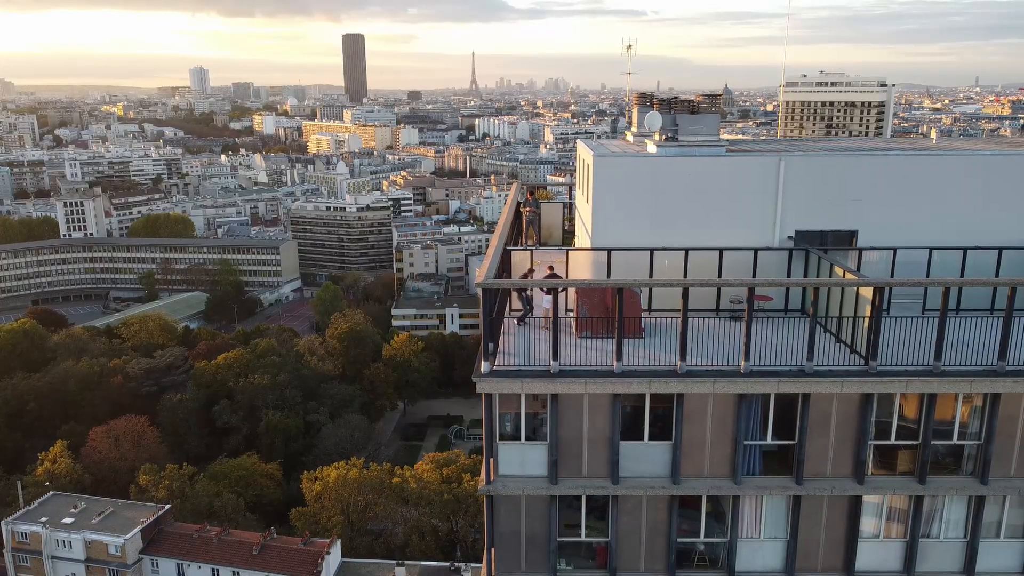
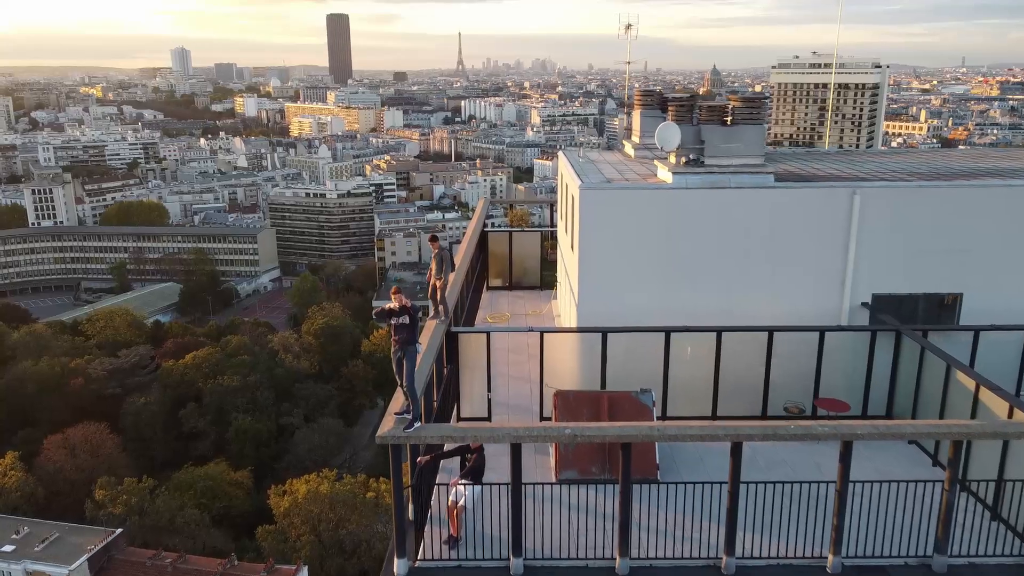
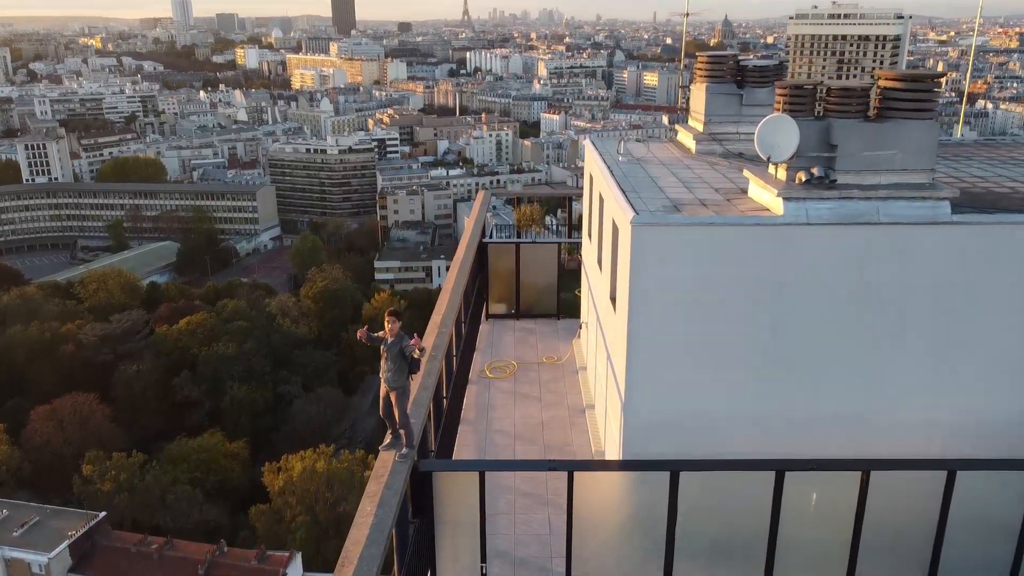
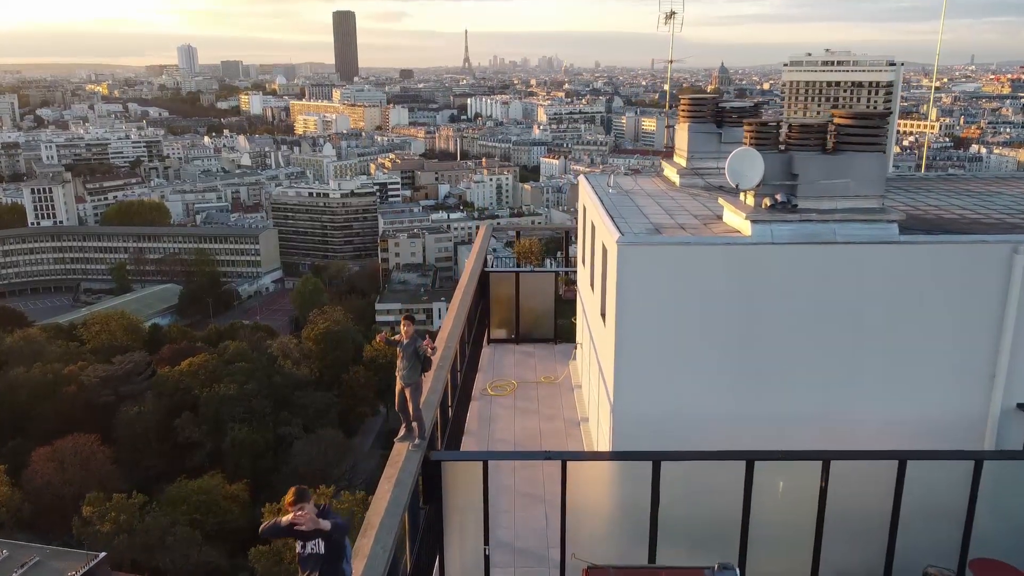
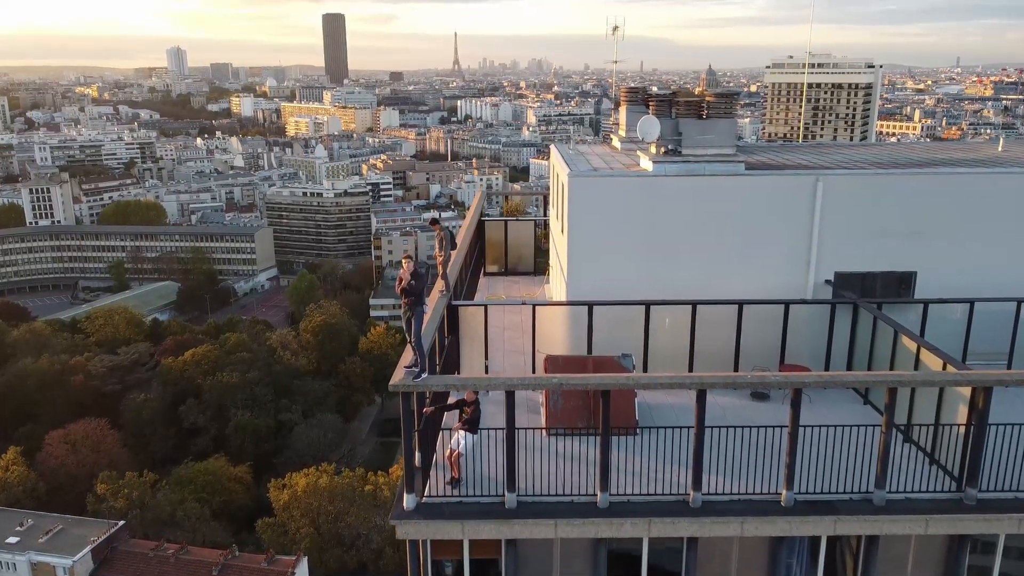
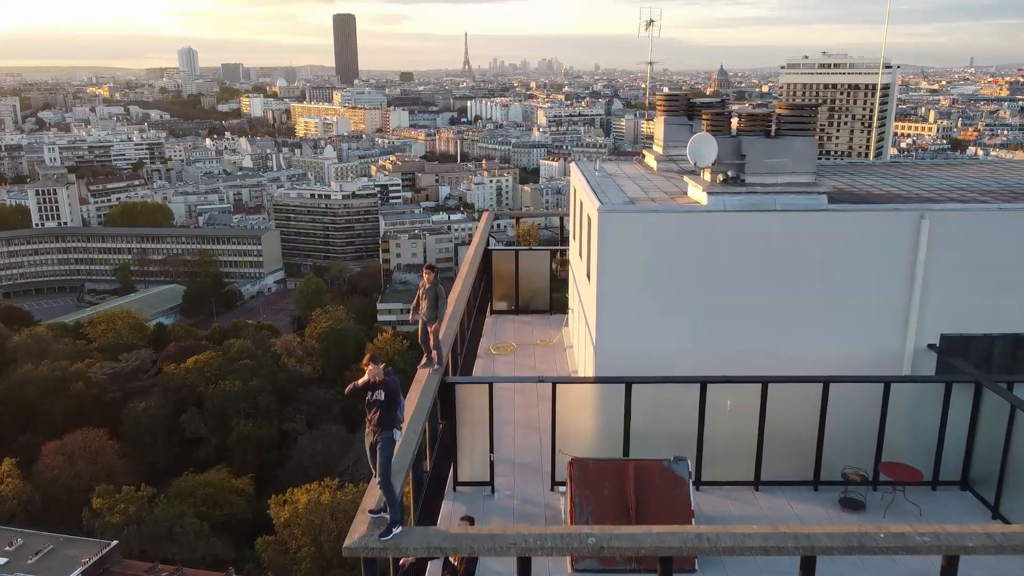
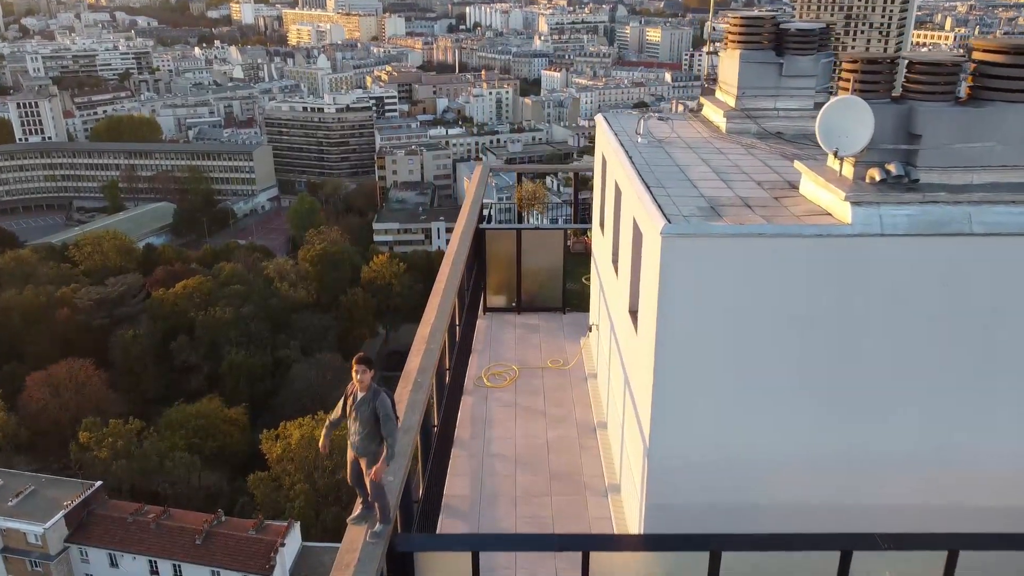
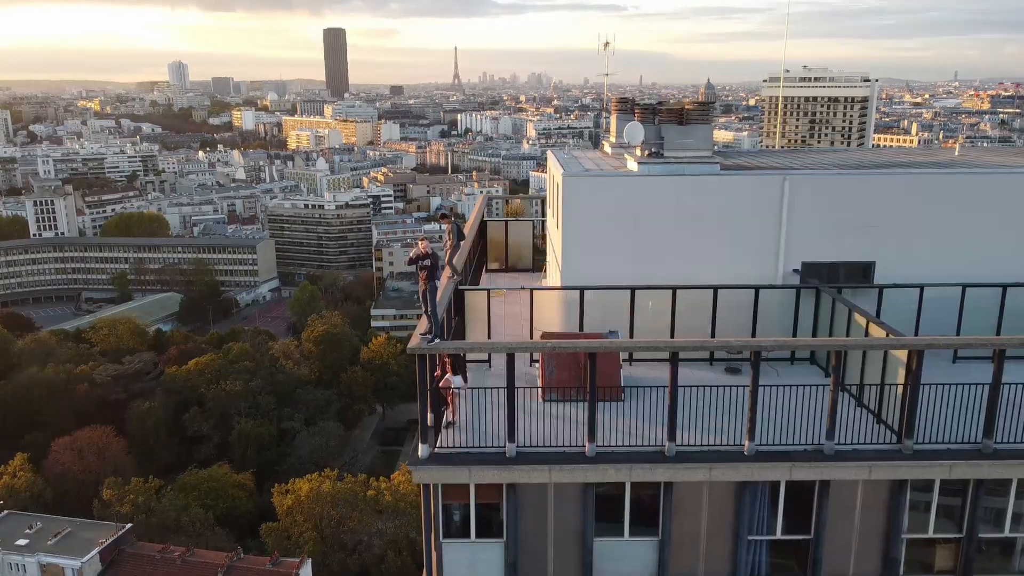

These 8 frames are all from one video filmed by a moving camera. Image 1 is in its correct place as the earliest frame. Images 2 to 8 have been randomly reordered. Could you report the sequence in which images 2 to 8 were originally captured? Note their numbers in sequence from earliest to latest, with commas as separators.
8, 5, 2, 6, 4, 3, 7
